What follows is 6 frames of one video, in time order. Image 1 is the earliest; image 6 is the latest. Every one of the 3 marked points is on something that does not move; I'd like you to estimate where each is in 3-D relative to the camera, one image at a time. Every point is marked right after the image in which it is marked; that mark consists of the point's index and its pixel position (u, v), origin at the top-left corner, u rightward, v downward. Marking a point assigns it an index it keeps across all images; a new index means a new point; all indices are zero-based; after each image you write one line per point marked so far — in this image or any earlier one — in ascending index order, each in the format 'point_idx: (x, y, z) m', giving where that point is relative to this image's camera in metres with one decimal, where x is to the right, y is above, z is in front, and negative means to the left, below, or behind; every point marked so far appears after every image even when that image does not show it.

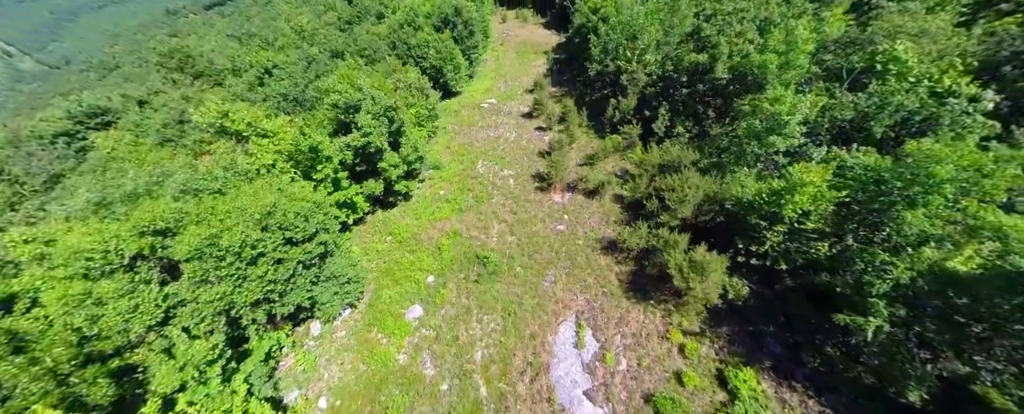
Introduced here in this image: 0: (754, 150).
0: (+14.2, +3.3, +19.7) m
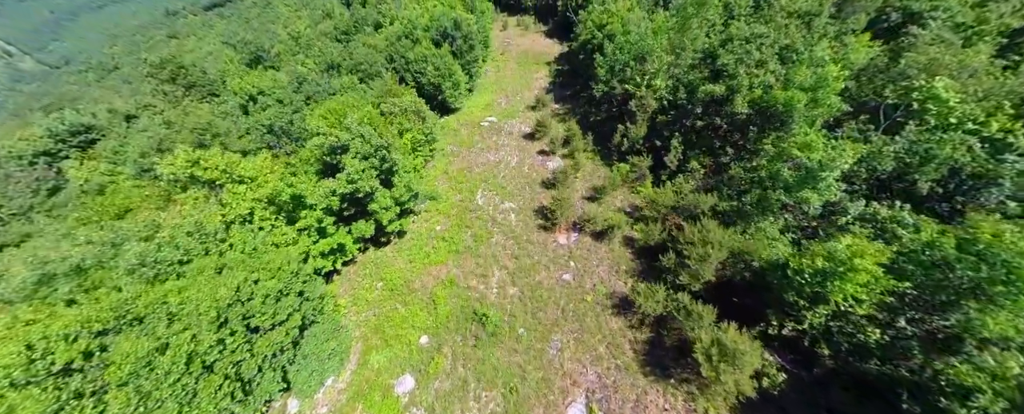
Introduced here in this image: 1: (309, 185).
0: (+14.3, +0.4, +17.9) m
1: (-11.5, +1.2, +19.1) m
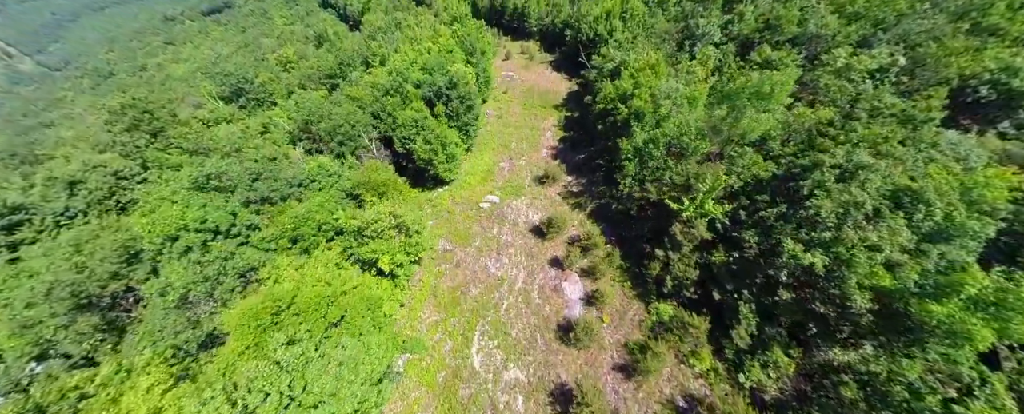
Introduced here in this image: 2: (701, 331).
0: (+14.8, -10.2, +10.9) m
1: (-11.0, -9.2, +12.1) m
2: (+11.0, -7.3, +20.0) m
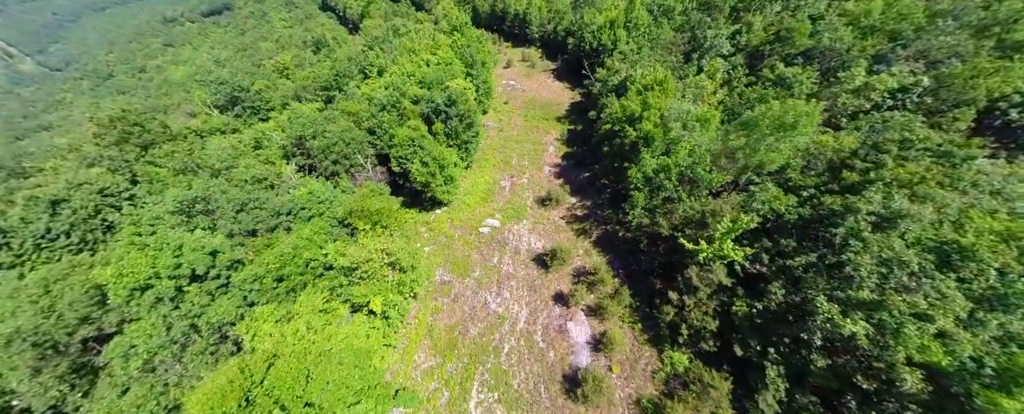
0: (+14.9, -12.8, +9.1) m
1: (-10.9, -11.7, +10.3) m
2: (+11.2, -9.8, +18.2) m
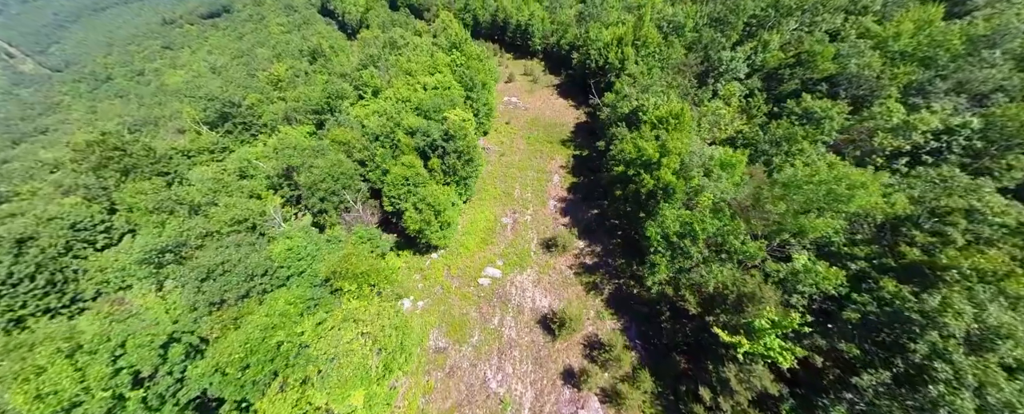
0: (+15.1, -17.4, +5.9) m
1: (-10.7, -16.3, +7.1) m
2: (+11.4, -14.5, +15.0) m
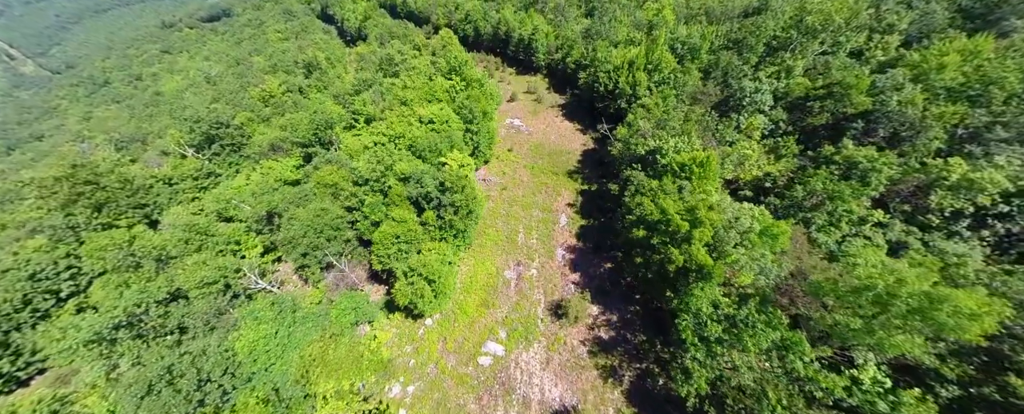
0: (+15.4, -23.1, +1.8) m
1: (-10.4, -21.9, +3.1) m
2: (+11.7, -20.2, +10.9) m
